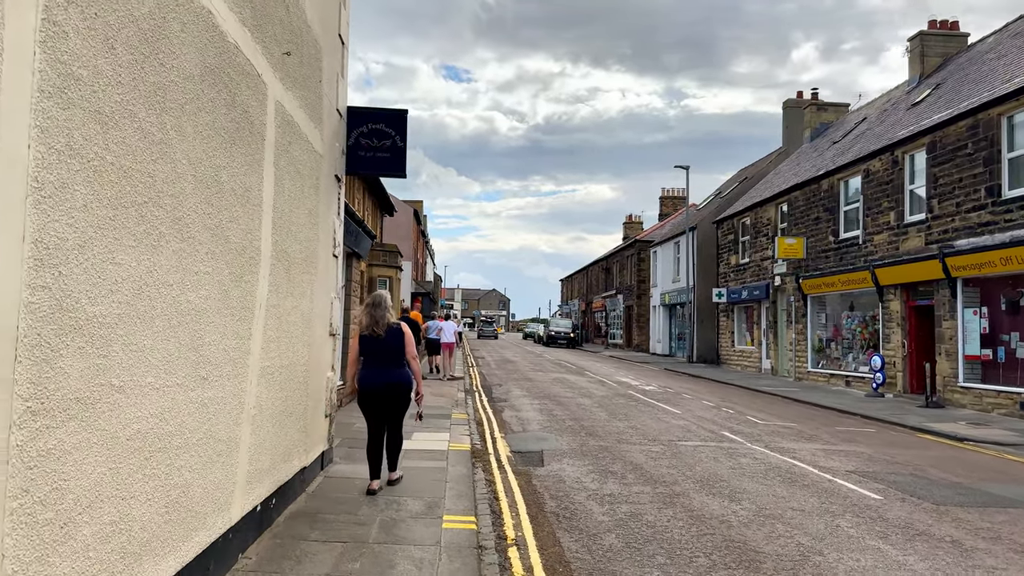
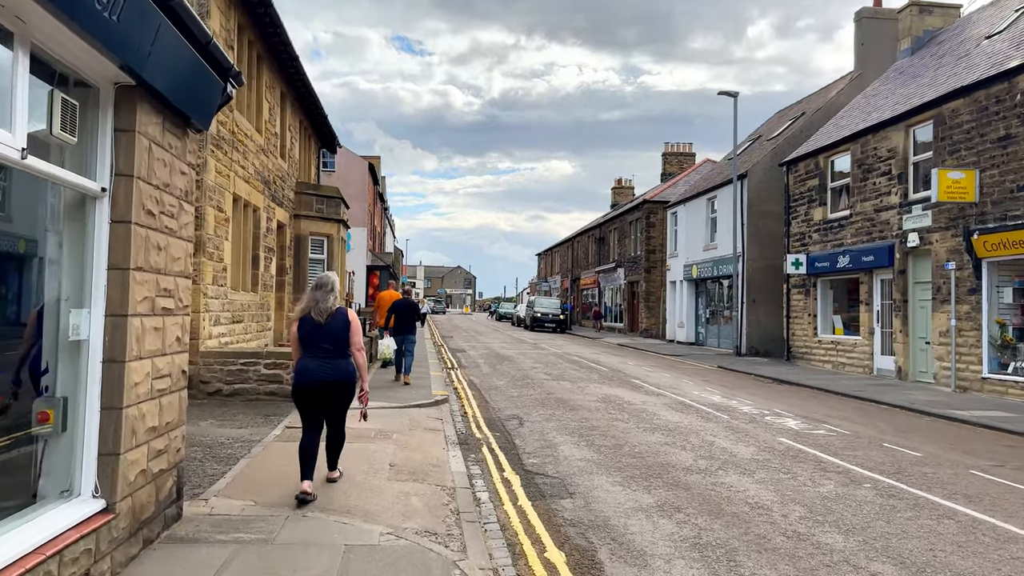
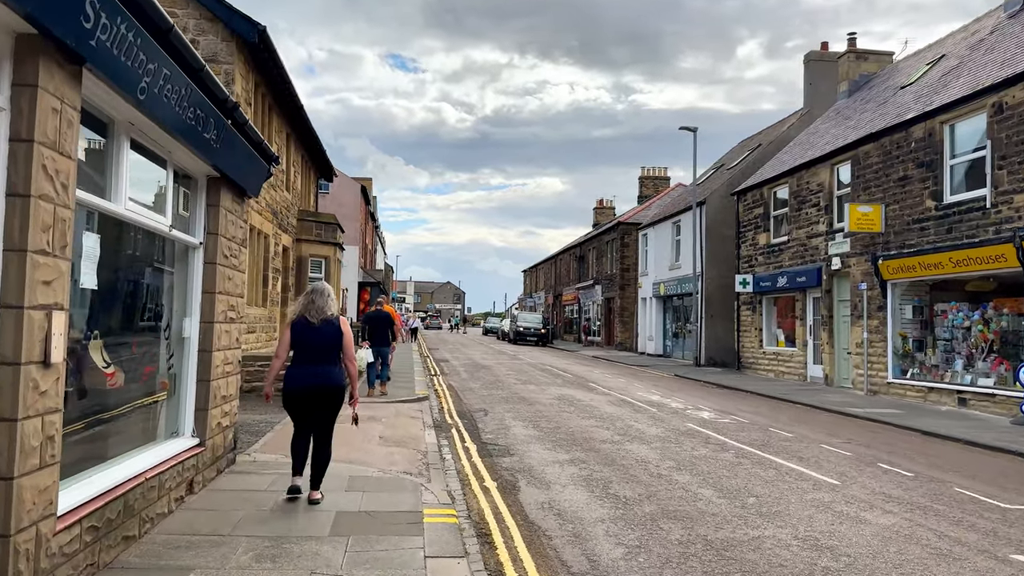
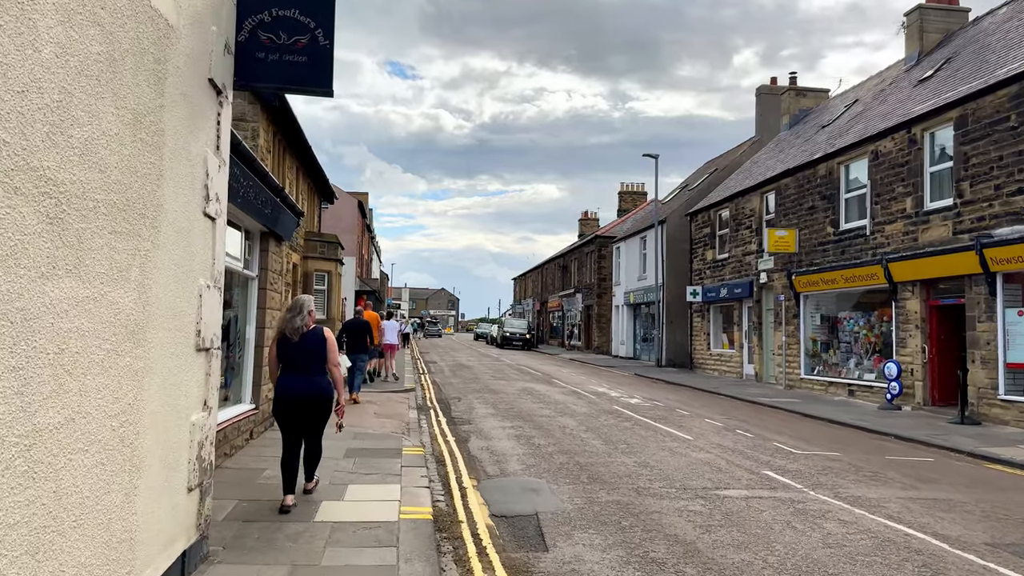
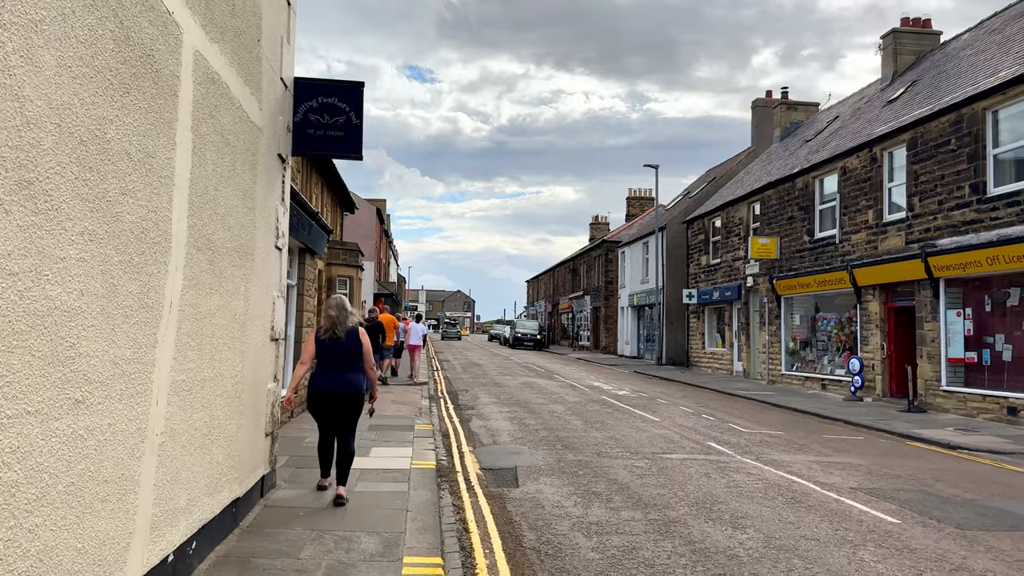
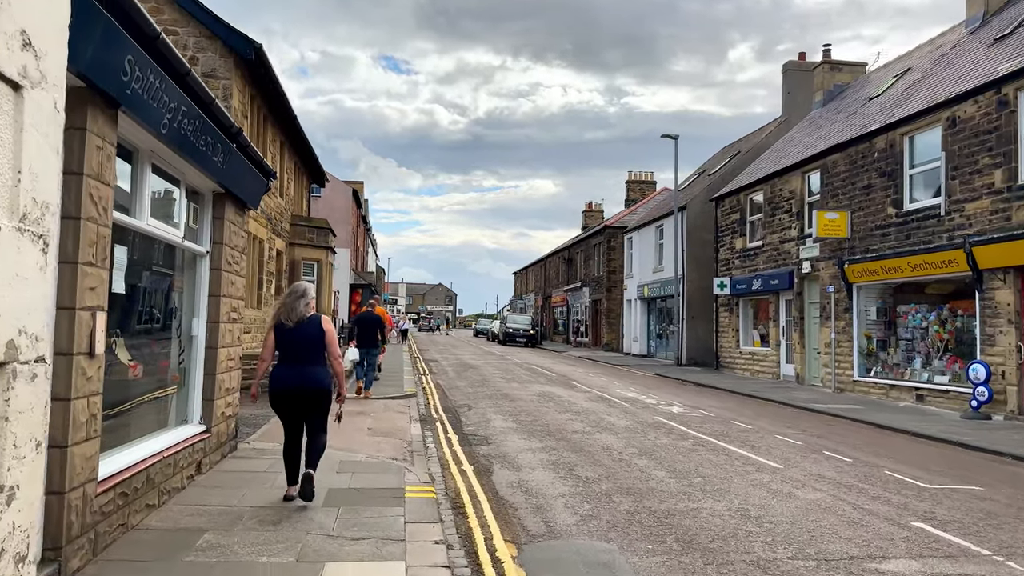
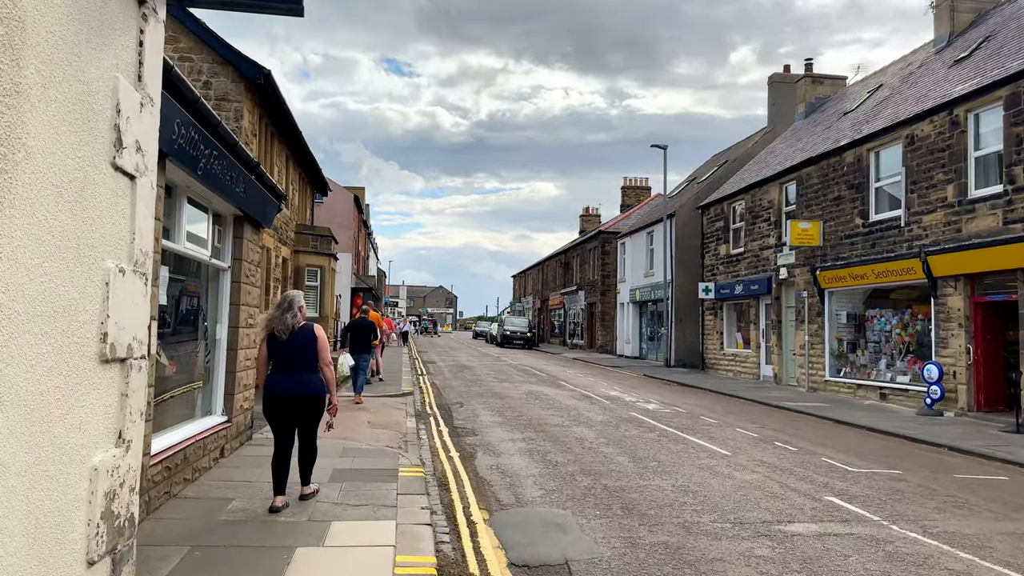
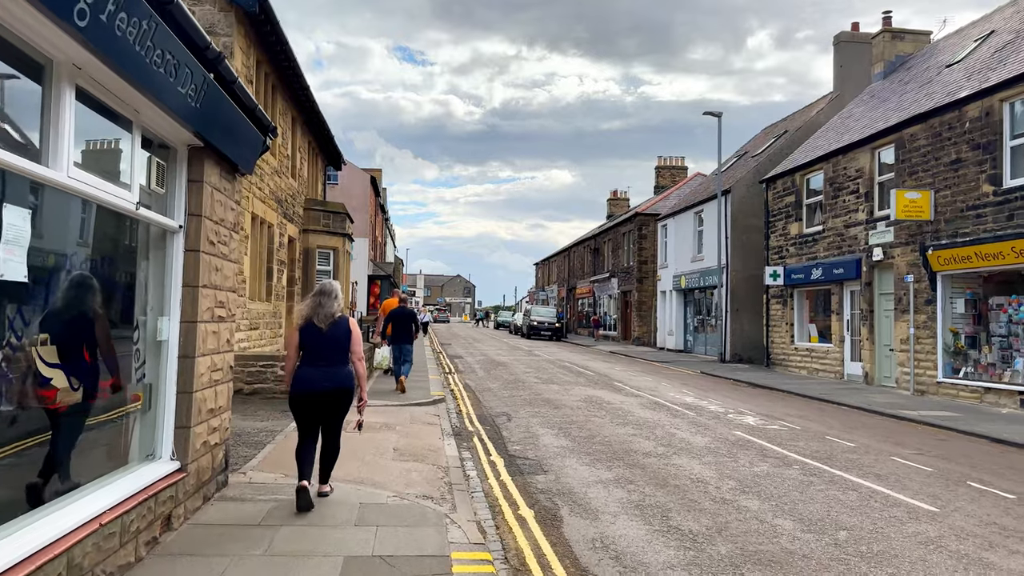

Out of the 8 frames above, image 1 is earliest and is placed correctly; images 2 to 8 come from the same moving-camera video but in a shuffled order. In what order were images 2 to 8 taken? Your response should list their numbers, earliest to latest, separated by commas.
5, 4, 7, 6, 3, 8, 2
